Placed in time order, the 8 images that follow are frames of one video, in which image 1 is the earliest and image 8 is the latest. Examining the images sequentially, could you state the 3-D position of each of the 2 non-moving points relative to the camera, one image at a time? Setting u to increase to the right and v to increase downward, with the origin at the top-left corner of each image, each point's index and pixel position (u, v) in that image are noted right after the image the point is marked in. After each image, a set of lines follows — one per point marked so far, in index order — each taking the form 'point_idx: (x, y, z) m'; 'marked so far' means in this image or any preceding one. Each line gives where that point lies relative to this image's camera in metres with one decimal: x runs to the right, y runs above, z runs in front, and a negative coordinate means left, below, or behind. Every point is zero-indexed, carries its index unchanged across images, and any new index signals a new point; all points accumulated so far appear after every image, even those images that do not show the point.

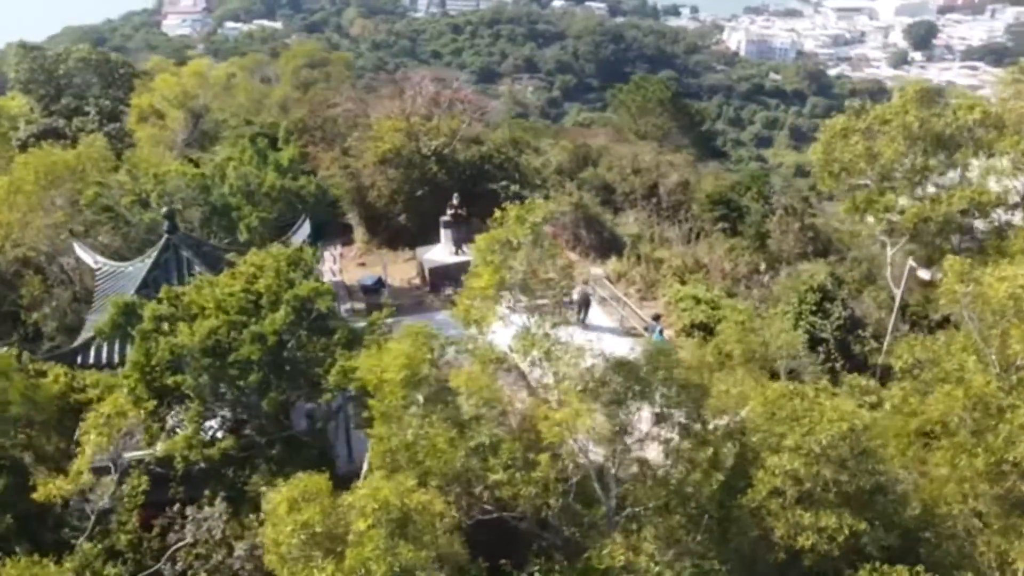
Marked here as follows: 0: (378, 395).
0: (-1.2, -1.0, +8.0) m
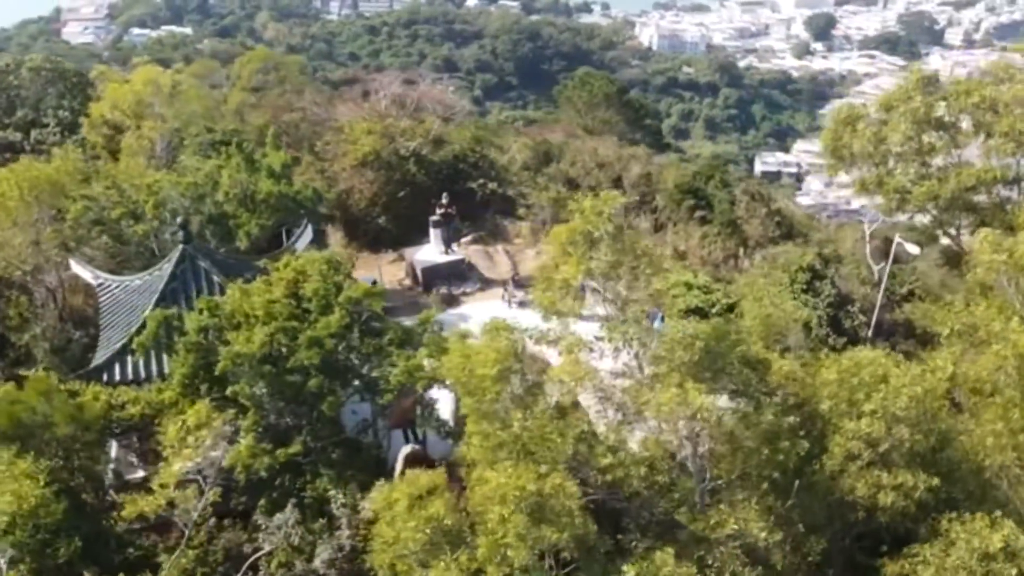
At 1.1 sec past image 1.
0: (-0.3, -1.0, +8.2) m
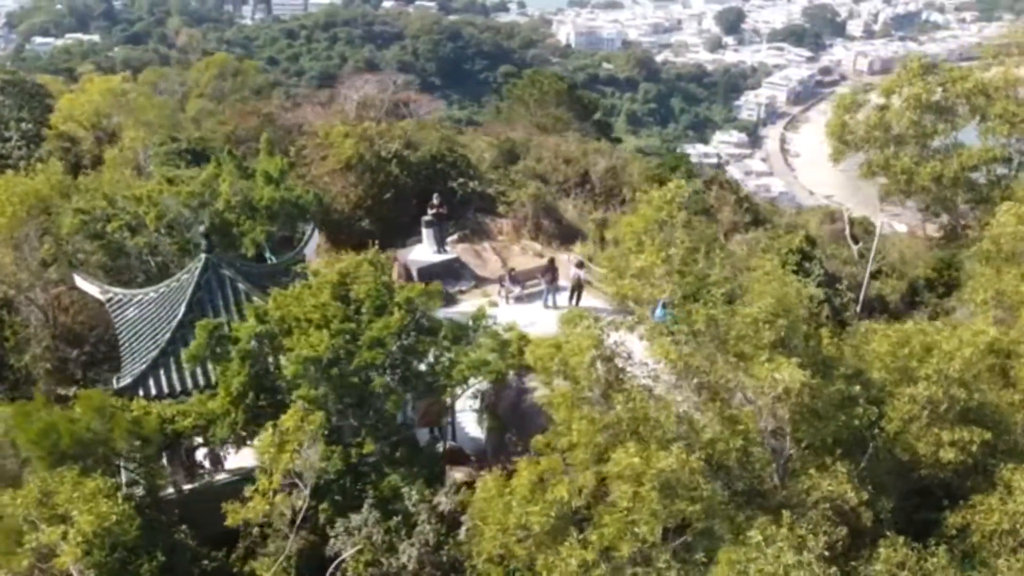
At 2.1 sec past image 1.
0: (+0.6, -0.9, +8.5) m
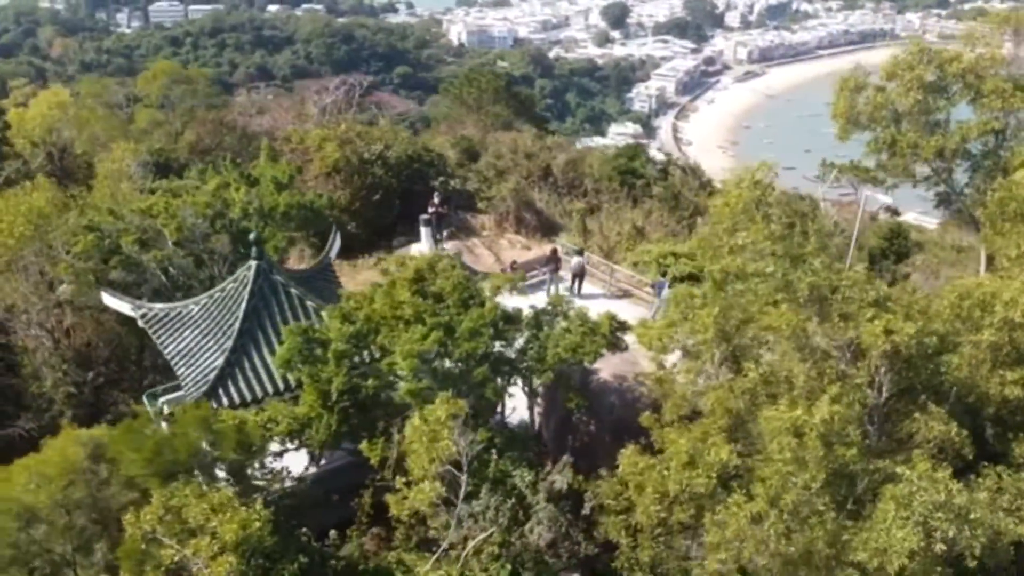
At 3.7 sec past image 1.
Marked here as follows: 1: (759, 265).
0: (+2.0, -0.6, +9.0) m
1: (+3.0, +0.3, +9.6) m
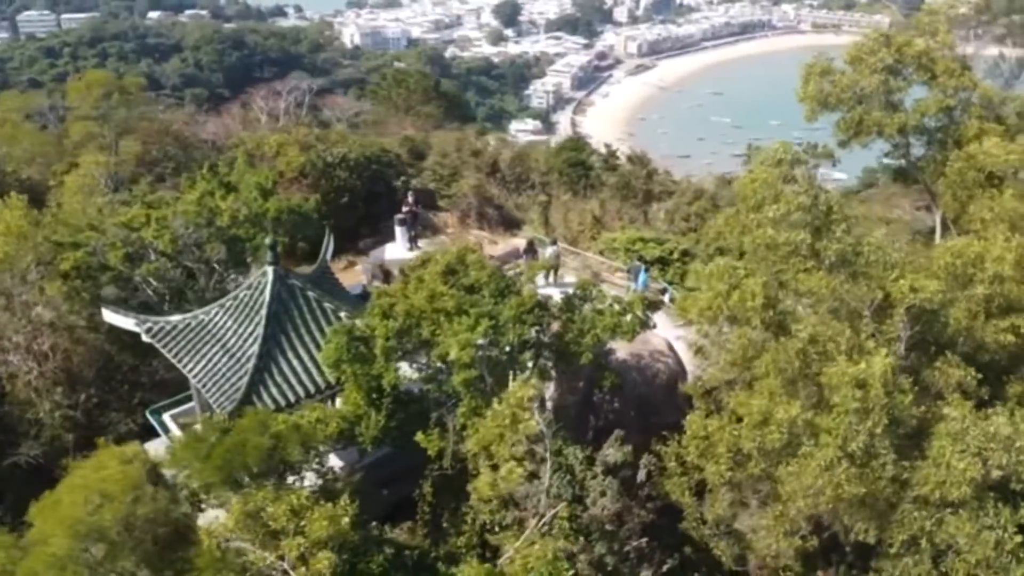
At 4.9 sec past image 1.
0: (+2.7, -0.3, +9.7) m
1: (+3.6, +0.7, +10.3) m
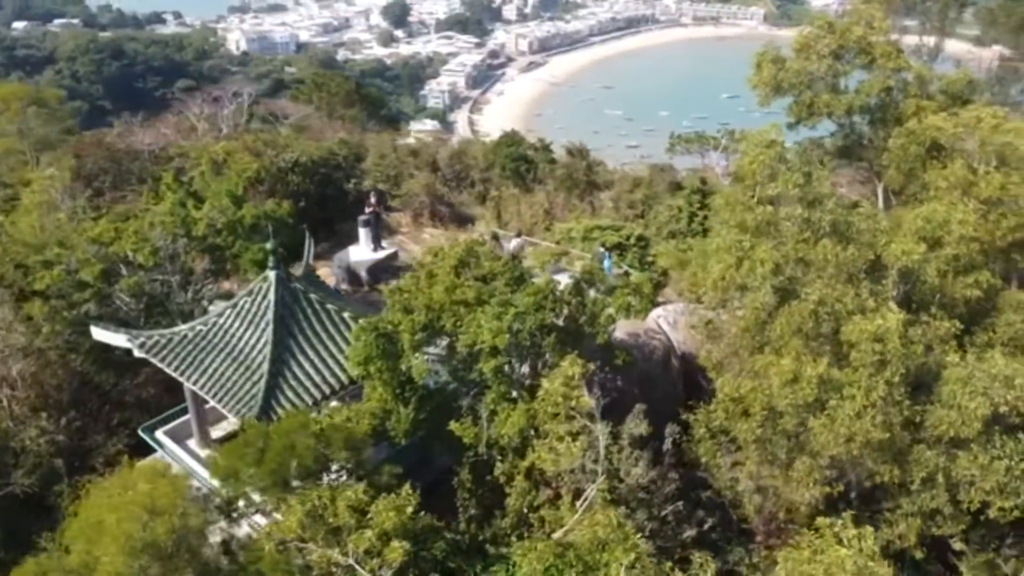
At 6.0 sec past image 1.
0: (+3.1, 0.0, +10.4) m
1: (+3.8, +1.1, +11.1) m
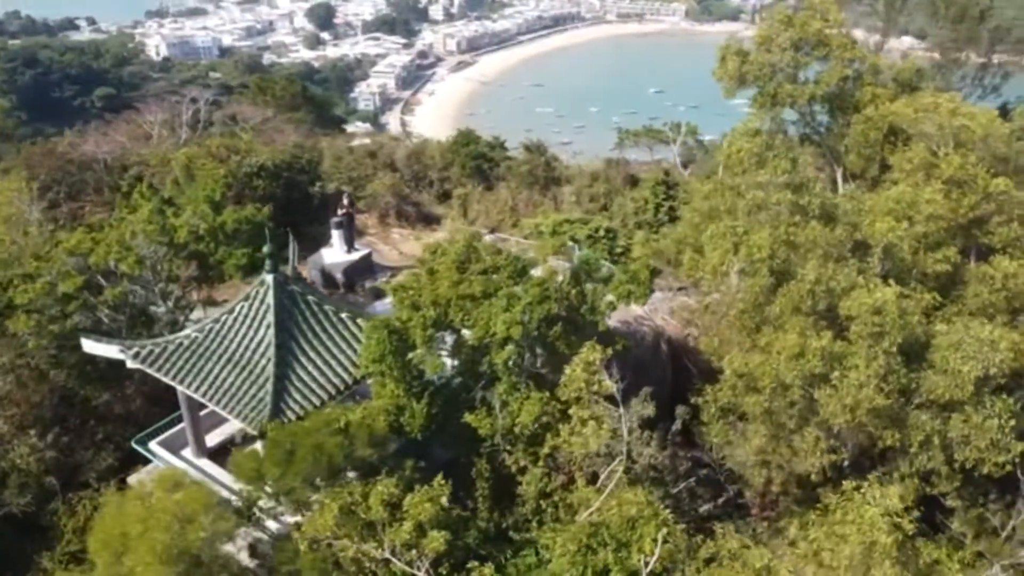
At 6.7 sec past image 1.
0: (+3.2, +0.3, +10.9) m
1: (+3.8, +1.3, +11.7) m
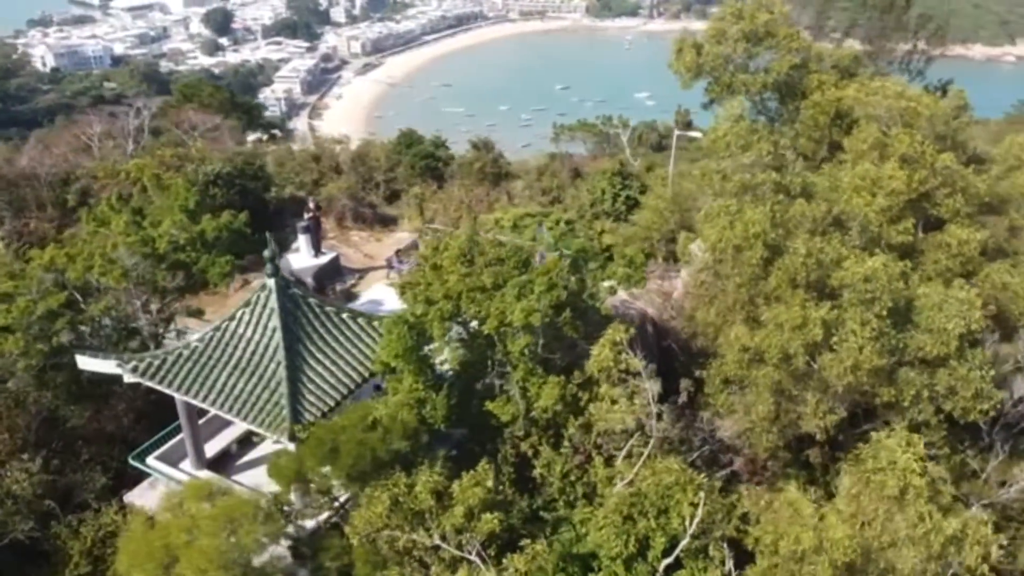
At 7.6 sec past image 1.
0: (+3.3, +0.6, +11.5) m
1: (+3.8, +1.7, +12.4) m
